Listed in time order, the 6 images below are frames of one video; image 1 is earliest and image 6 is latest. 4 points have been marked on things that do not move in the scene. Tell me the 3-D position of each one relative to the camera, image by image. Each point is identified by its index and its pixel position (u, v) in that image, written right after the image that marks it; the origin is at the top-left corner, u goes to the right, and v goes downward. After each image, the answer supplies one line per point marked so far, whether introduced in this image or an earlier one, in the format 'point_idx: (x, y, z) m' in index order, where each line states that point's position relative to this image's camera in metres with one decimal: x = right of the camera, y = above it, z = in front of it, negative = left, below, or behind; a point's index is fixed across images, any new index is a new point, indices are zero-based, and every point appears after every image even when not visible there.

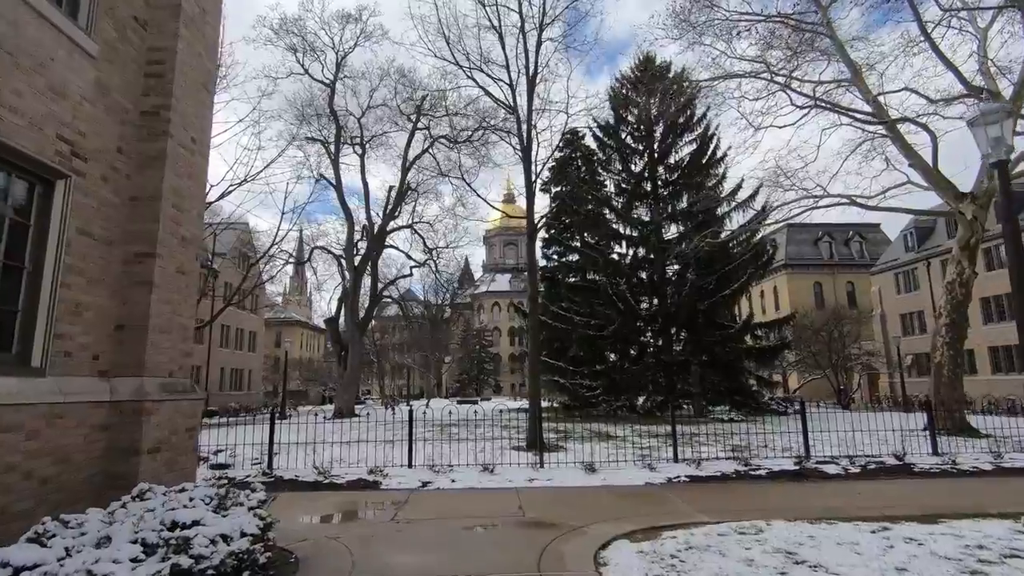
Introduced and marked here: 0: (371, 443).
0: (-2.2, -2.3, +9.2) m
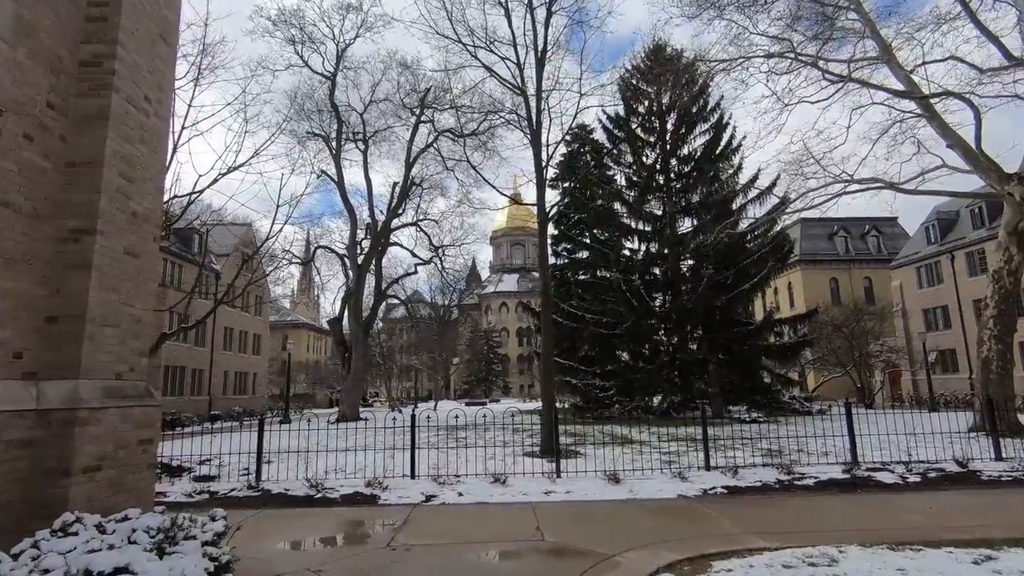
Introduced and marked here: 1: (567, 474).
0: (-2.0, -2.3, +8.4) m
1: (+0.6, -2.2, +7.1) m
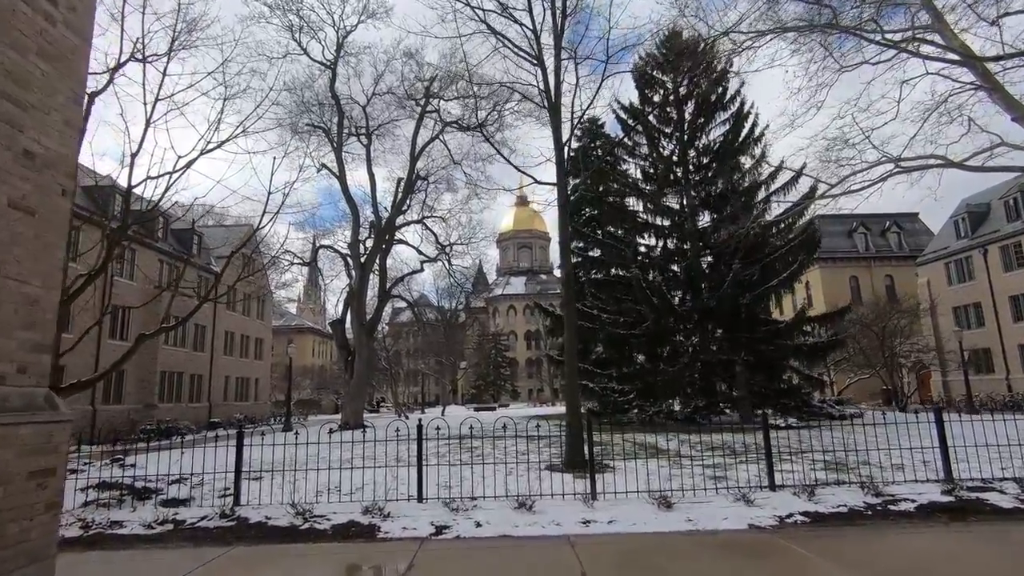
0: (-1.7, -2.1, +7.2) m
1: (+0.9, -2.0, +6.0) m
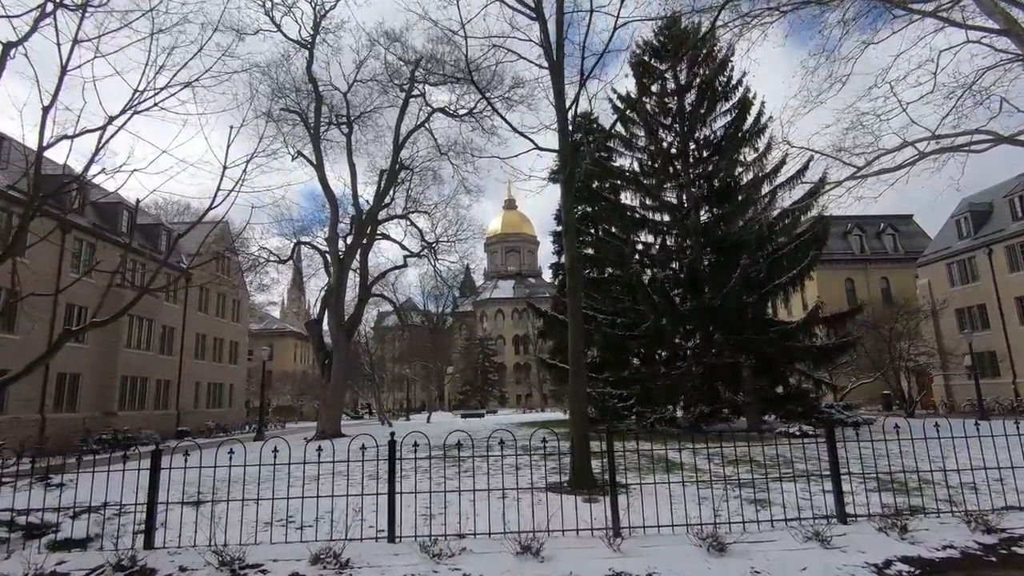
0: (-1.7, -2.0, +5.8) m
1: (+0.9, -1.8, +4.6) m
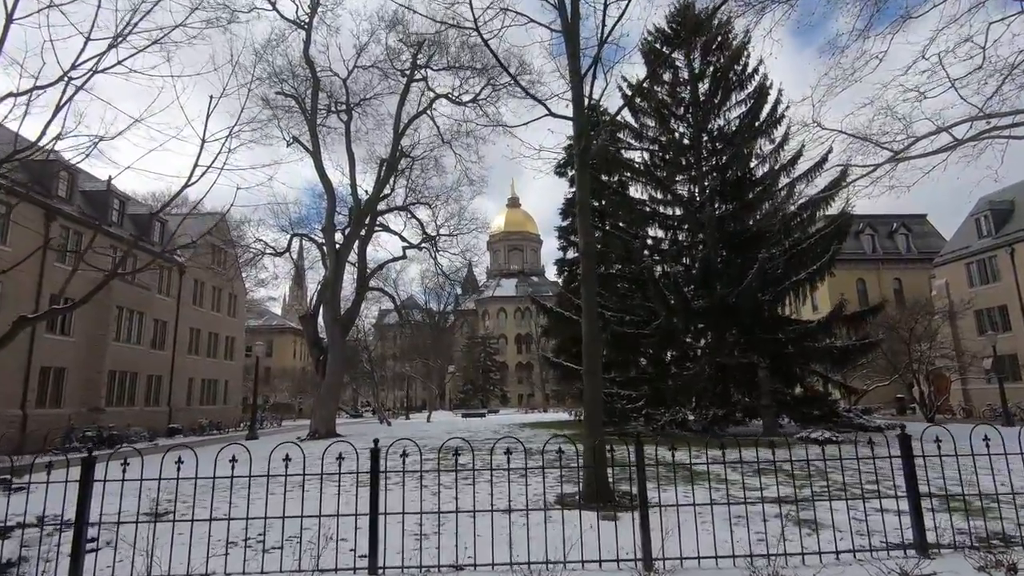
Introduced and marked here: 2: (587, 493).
0: (-1.7, -1.8, +5.0) m
1: (+1.0, -1.7, +3.8) m
2: (+0.8, -2.1, +6.2) m
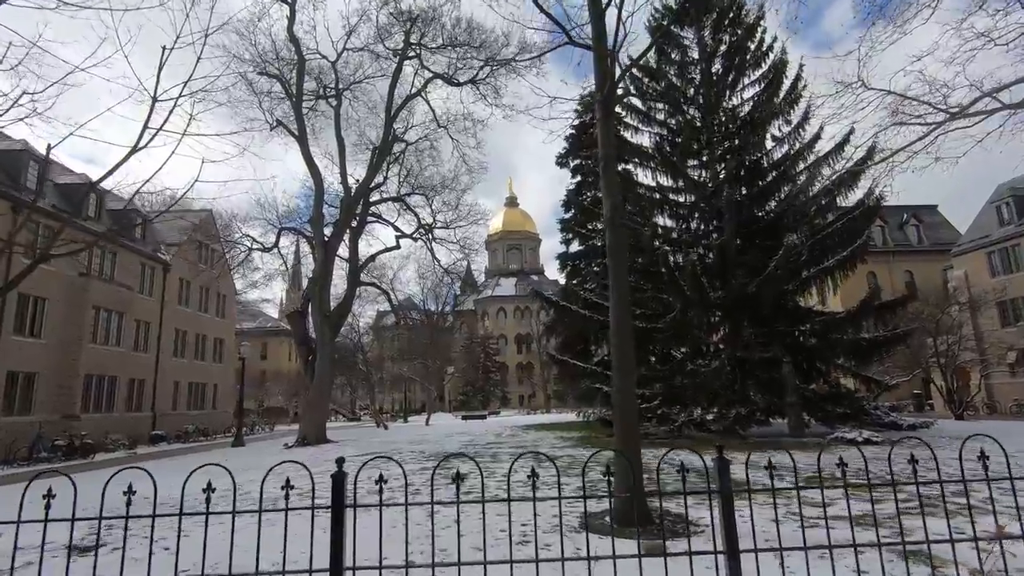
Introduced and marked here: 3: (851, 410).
0: (-1.6, -1.6, +3.7) m
1: (+1.1, -1.5, +2.5) m
2: (+0.9, -1.8, +4.9) m
3: (+9.1, -3.3, +16.5) m
